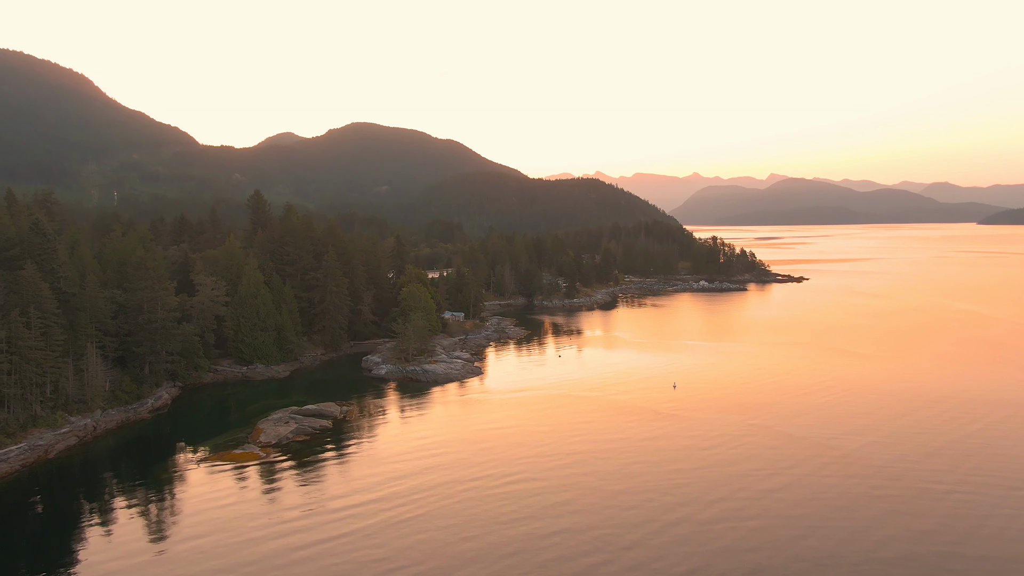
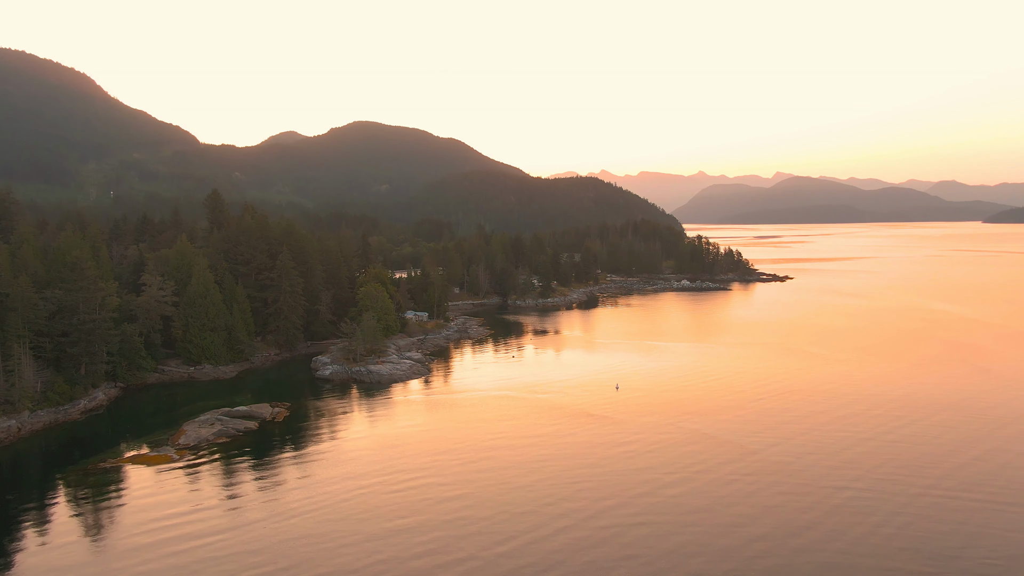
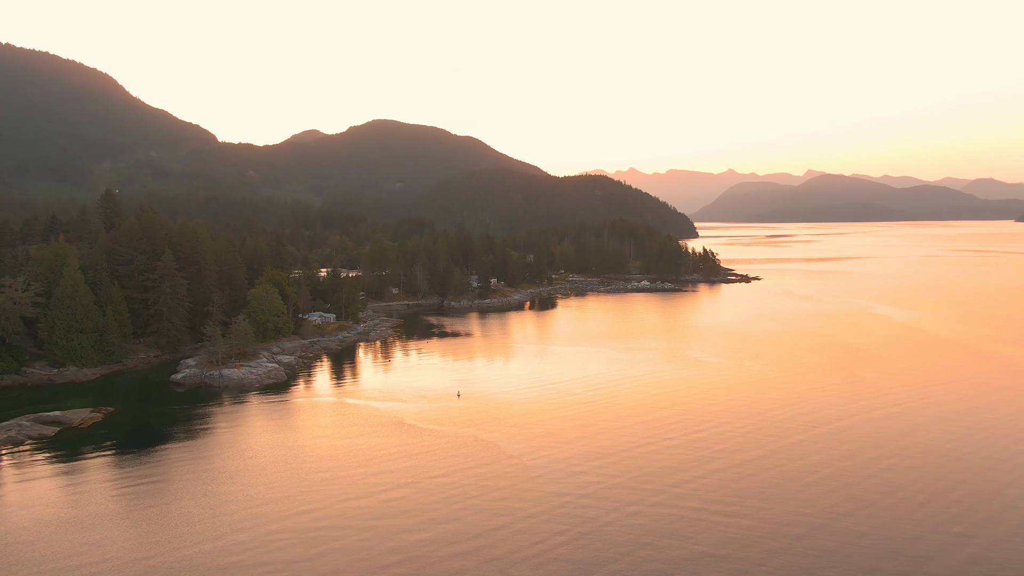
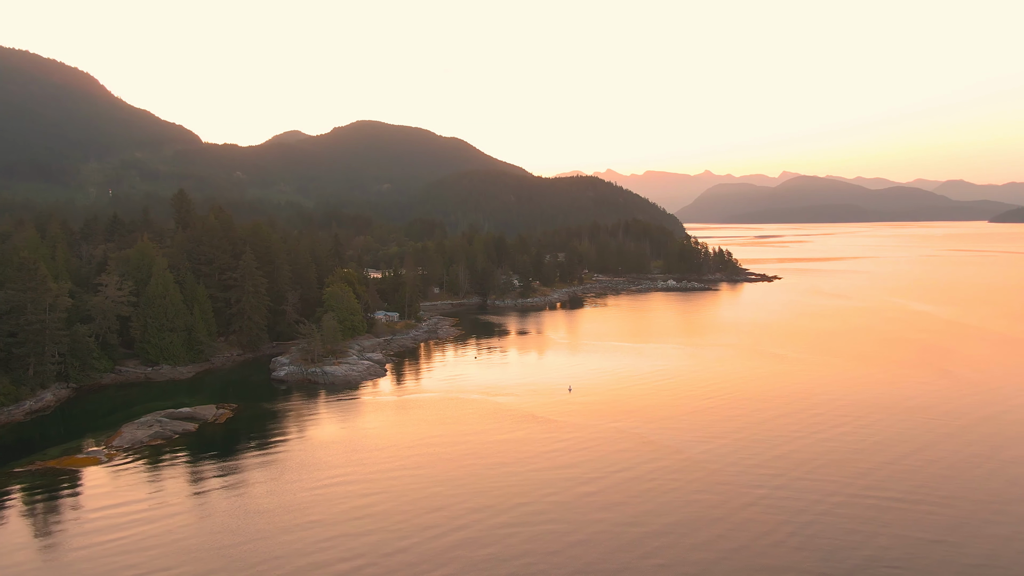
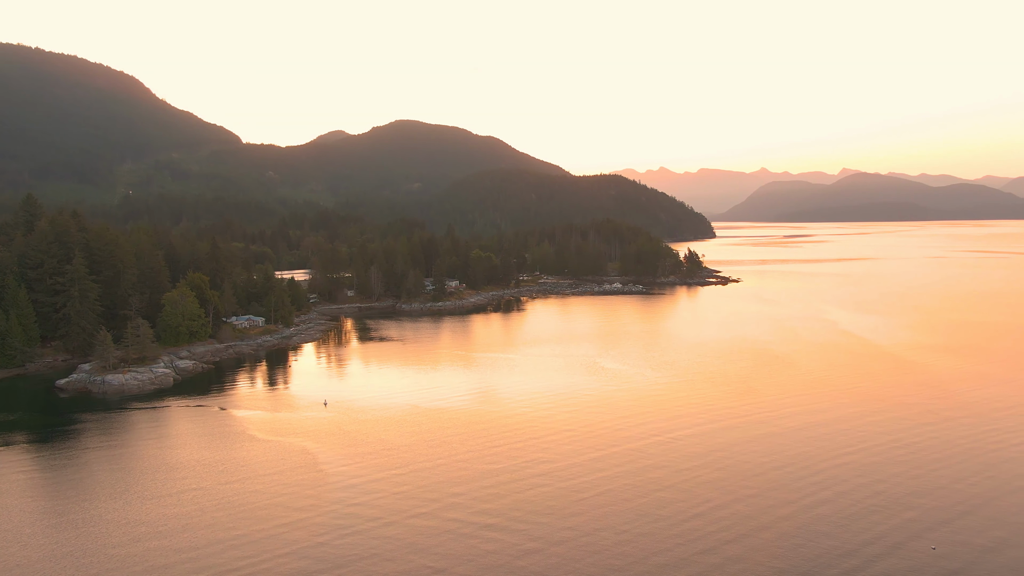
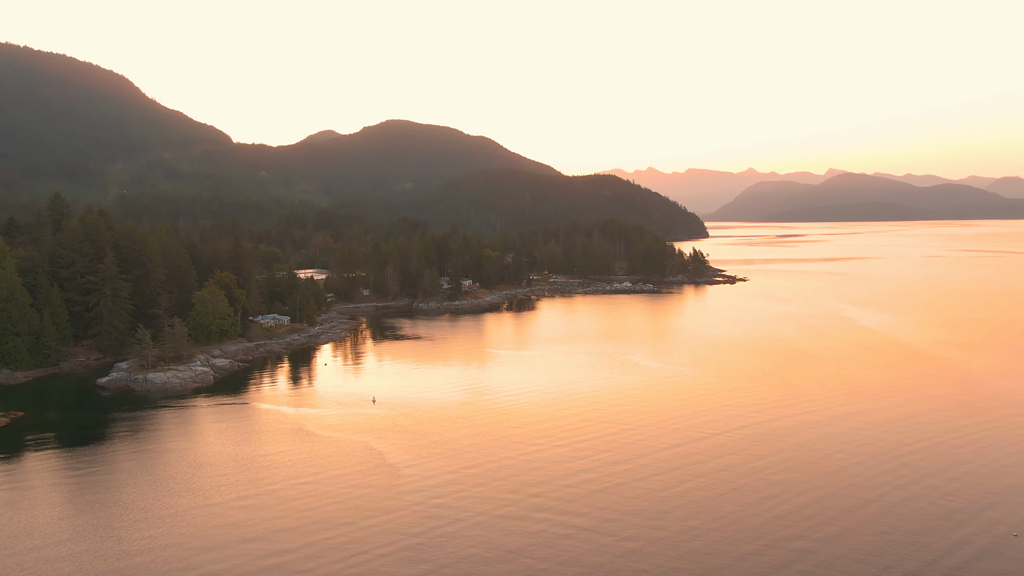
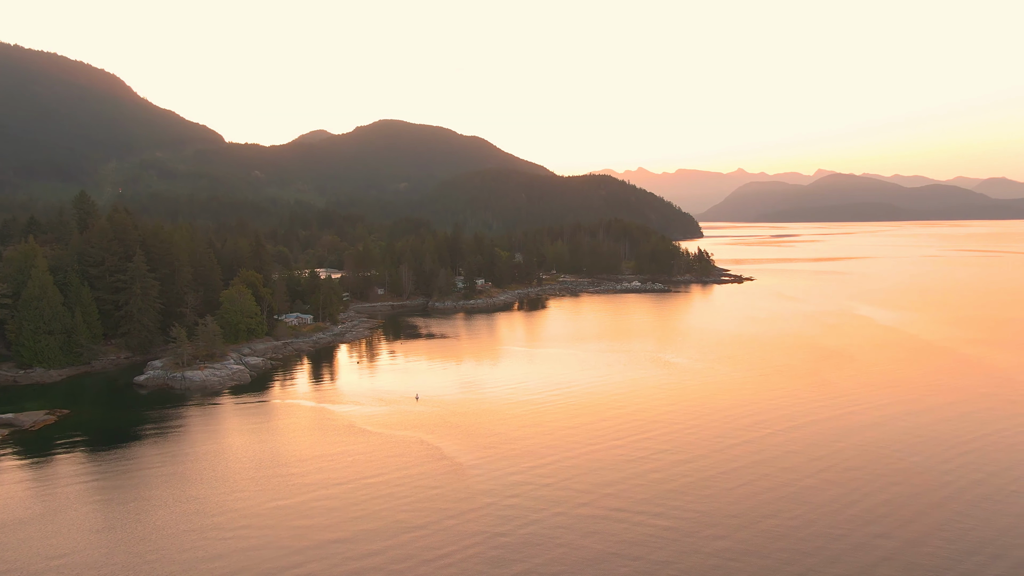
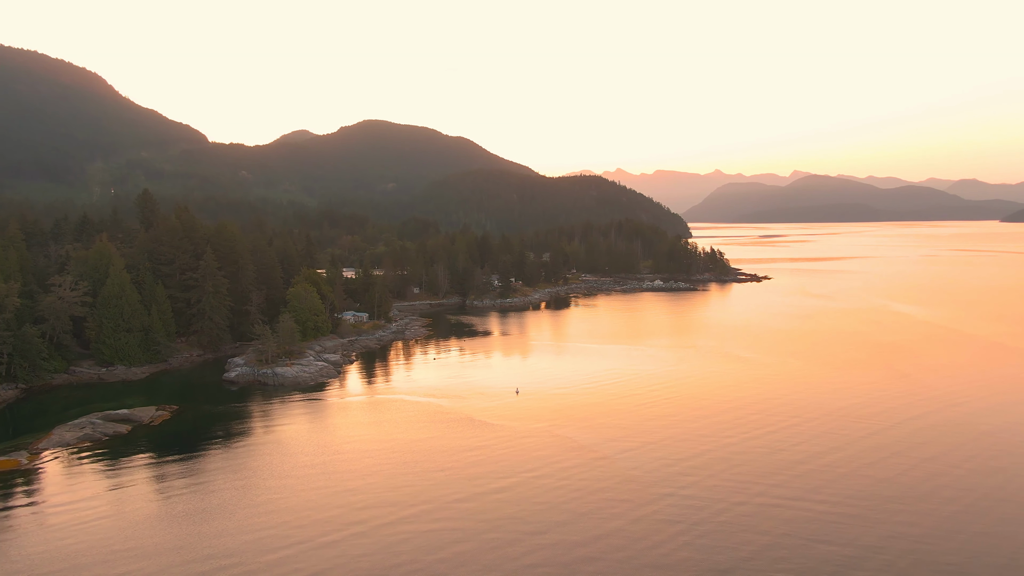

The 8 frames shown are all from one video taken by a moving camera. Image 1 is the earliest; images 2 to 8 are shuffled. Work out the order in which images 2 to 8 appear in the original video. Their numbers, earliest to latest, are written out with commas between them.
2, 4, 8, 3, 7, 6, 5
